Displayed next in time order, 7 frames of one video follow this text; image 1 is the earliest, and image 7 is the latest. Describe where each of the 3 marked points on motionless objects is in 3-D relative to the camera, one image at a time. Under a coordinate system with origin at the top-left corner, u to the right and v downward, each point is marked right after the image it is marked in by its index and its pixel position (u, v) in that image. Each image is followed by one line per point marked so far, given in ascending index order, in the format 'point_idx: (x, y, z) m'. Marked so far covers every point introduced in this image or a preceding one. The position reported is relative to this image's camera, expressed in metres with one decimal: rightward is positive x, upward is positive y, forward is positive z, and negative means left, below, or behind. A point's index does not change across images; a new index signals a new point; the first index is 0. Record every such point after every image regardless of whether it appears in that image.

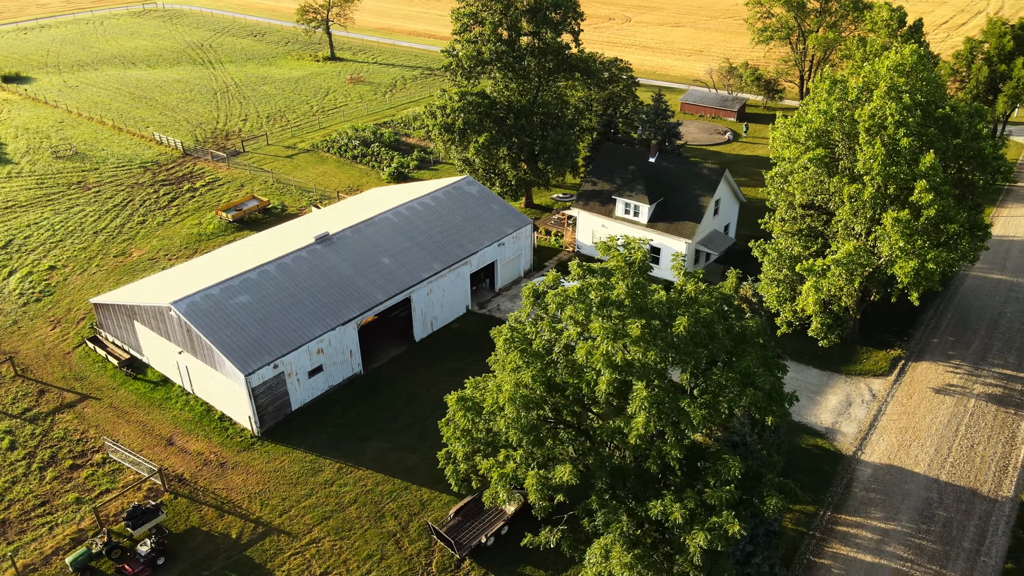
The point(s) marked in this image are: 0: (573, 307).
0: (+1.5, -0.4, +17.7) m
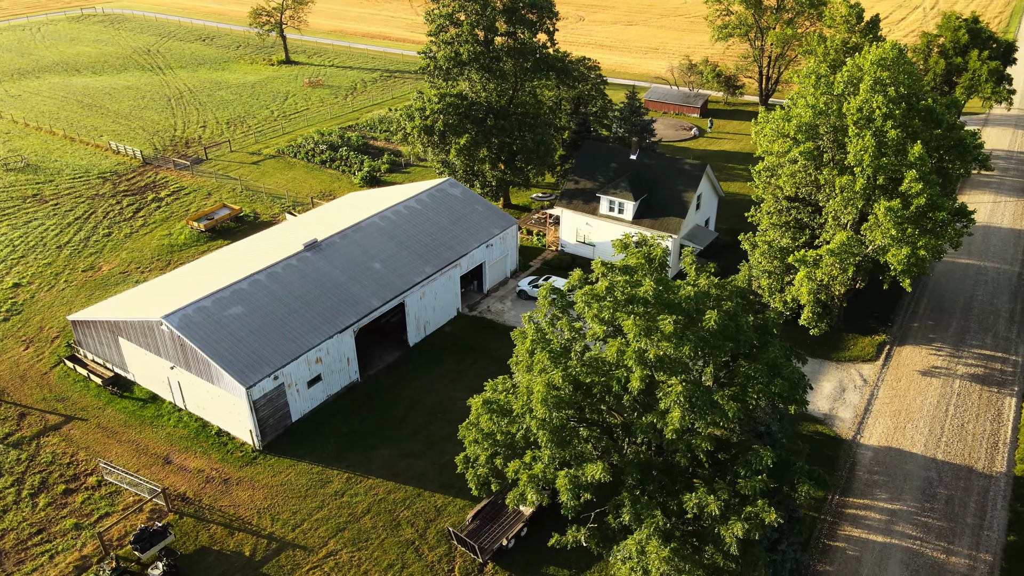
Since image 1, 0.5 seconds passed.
0: (+2.1, -0.4, +17.8) m
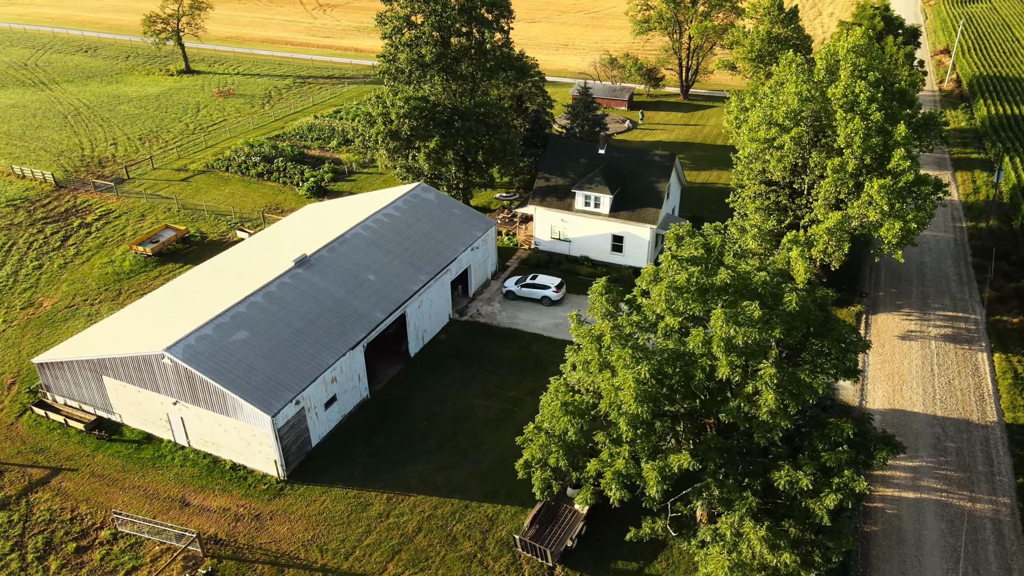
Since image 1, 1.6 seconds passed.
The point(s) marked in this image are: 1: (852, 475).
0: (+4.0, -0.2, +18.0) m
1: (+8.1, -4.5, +17.7) m
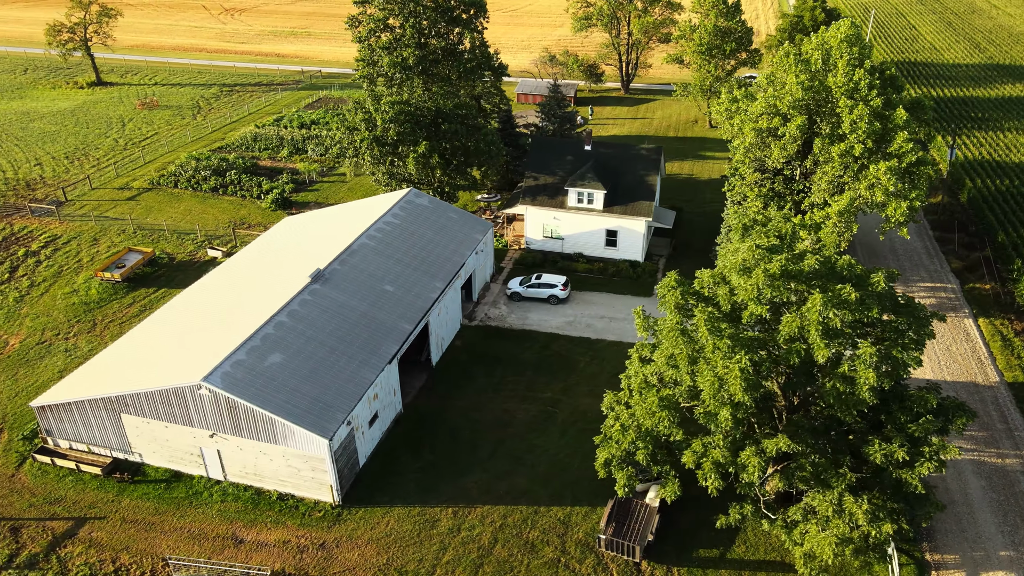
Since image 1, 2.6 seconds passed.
0: (+6.3, +0.1, +18.5) m
1: (+10.7, -3.9, +18.7) m
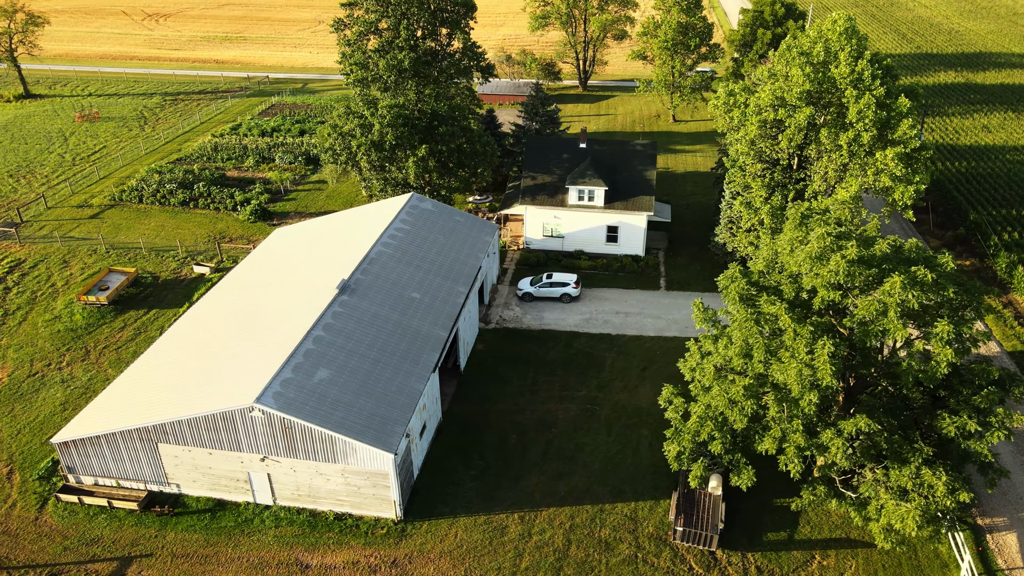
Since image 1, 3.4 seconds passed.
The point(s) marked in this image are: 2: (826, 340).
0: (+8.4, +0.4, +19.0) m
1: (+13.0, -3.3, +19.7) m
2: (+8.1, -1.3, +19.0) m
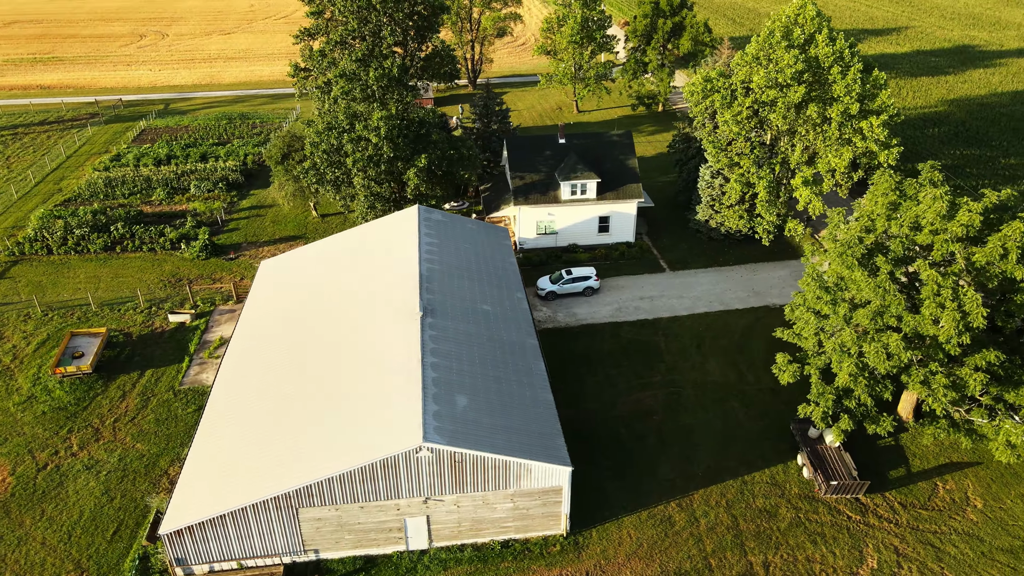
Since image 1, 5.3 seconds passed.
0: (+13.0, +1.8, +21.4) m
1: (+17.7, -1.3, +23.3) m
2: (+12.9, 0.0, +21.4) m
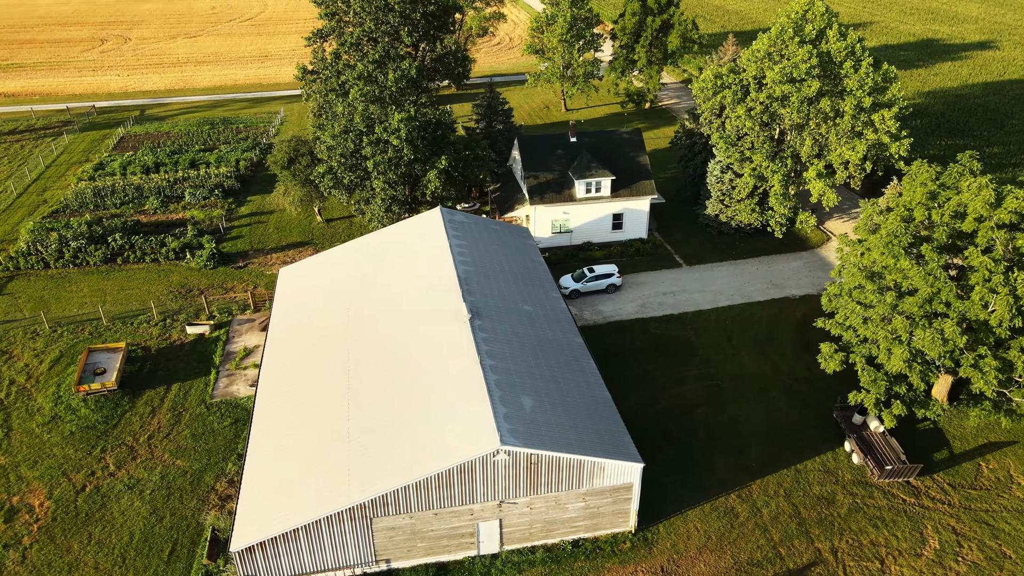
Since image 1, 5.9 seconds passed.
0: (+14.8, +2.2, +22.2) m
1: (+19.5, -0.7, +24.3) m
2: (+14.8, +0.5, +22.1) m
